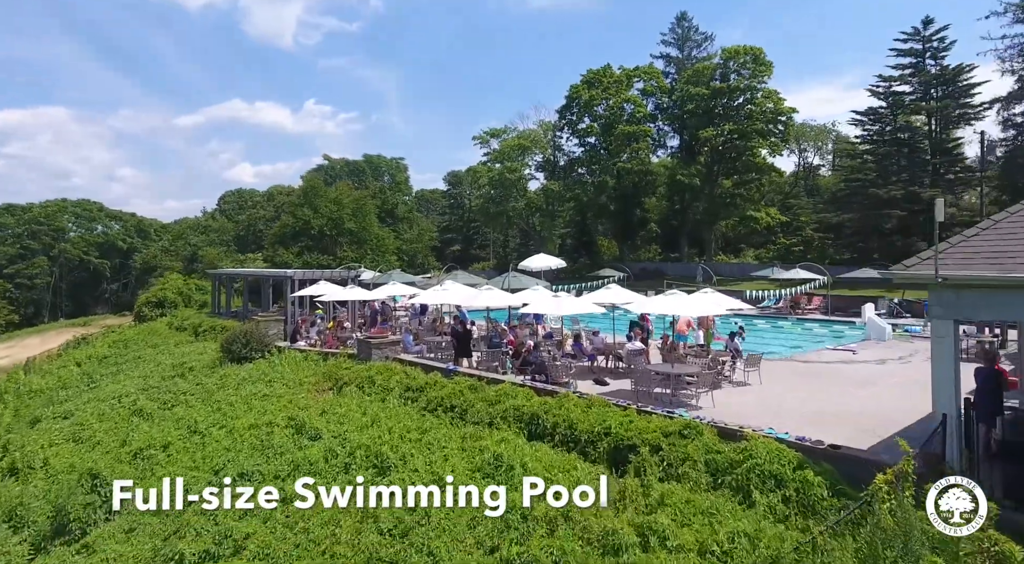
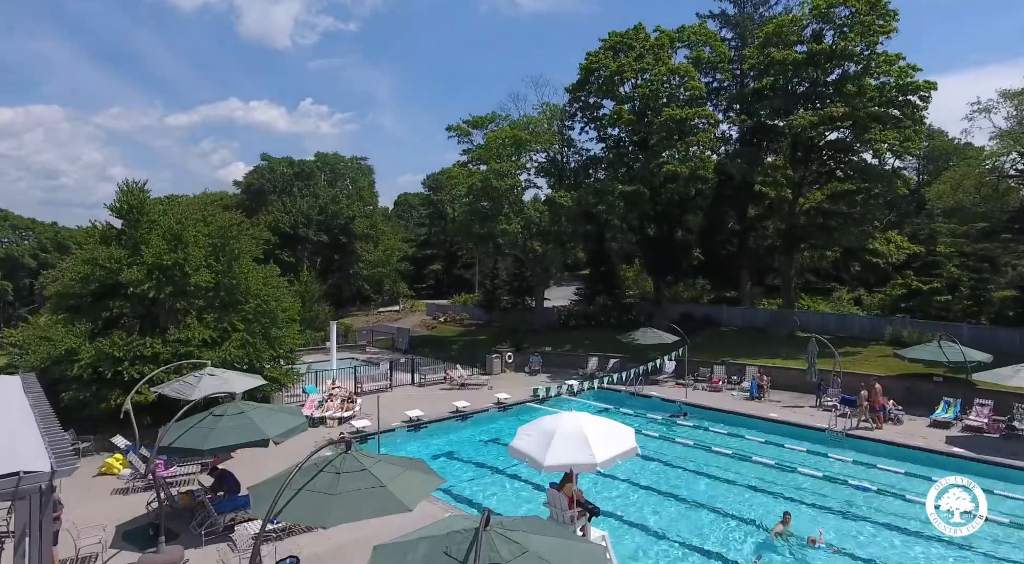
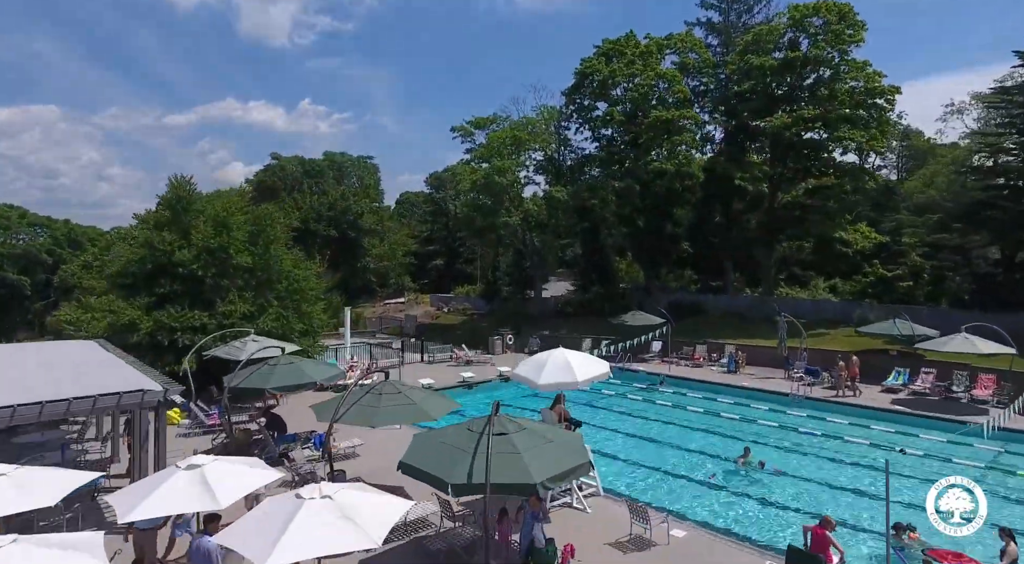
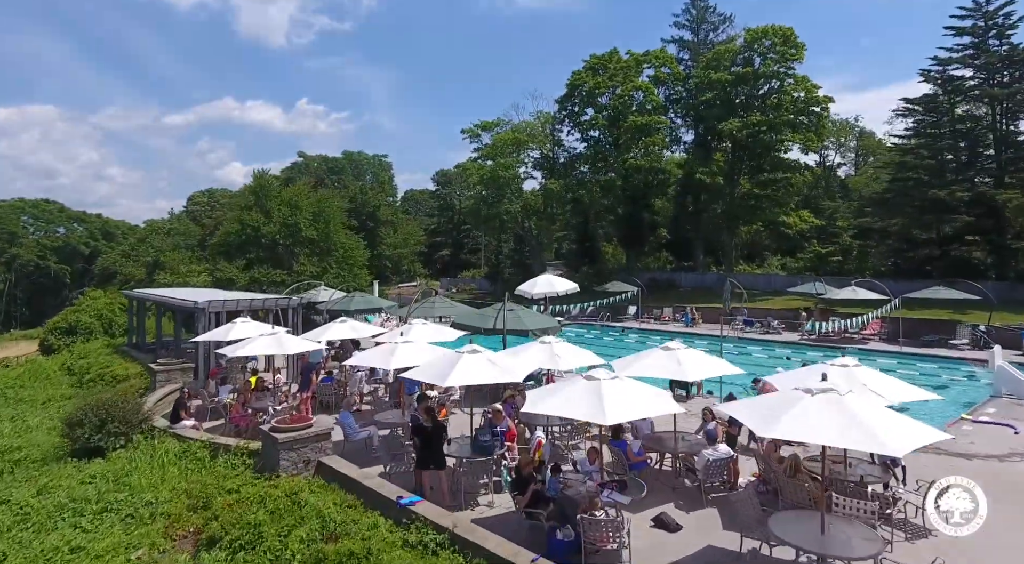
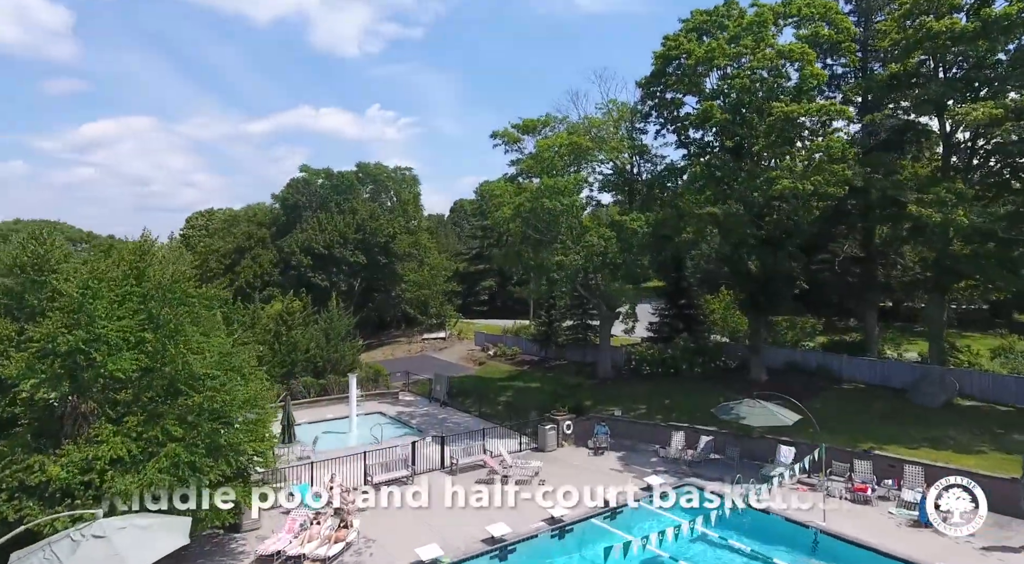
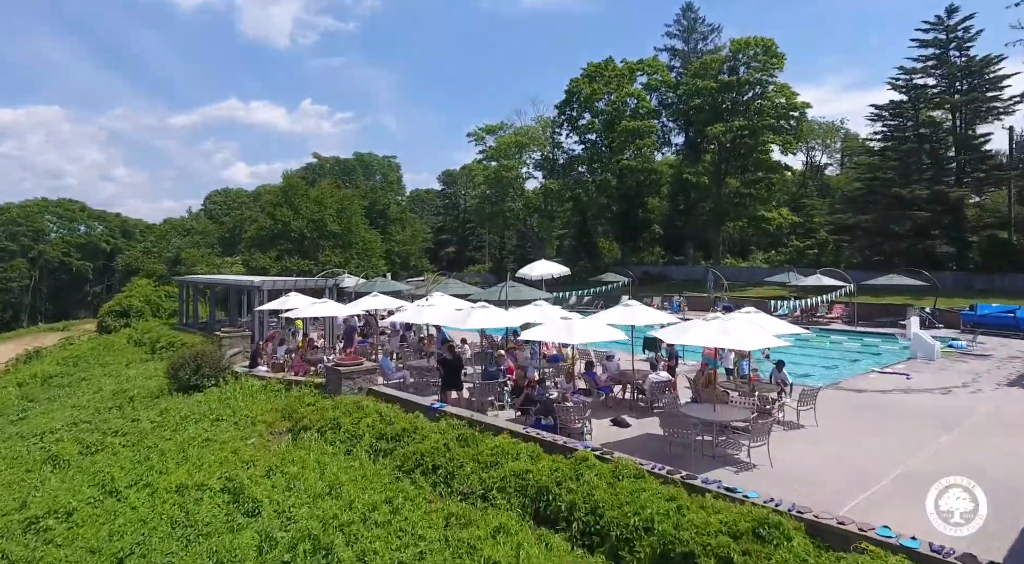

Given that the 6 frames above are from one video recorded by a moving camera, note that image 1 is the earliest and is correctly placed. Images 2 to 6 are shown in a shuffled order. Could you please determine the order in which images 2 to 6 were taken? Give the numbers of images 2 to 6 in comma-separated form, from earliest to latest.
6, 4, 3, 2, 5
